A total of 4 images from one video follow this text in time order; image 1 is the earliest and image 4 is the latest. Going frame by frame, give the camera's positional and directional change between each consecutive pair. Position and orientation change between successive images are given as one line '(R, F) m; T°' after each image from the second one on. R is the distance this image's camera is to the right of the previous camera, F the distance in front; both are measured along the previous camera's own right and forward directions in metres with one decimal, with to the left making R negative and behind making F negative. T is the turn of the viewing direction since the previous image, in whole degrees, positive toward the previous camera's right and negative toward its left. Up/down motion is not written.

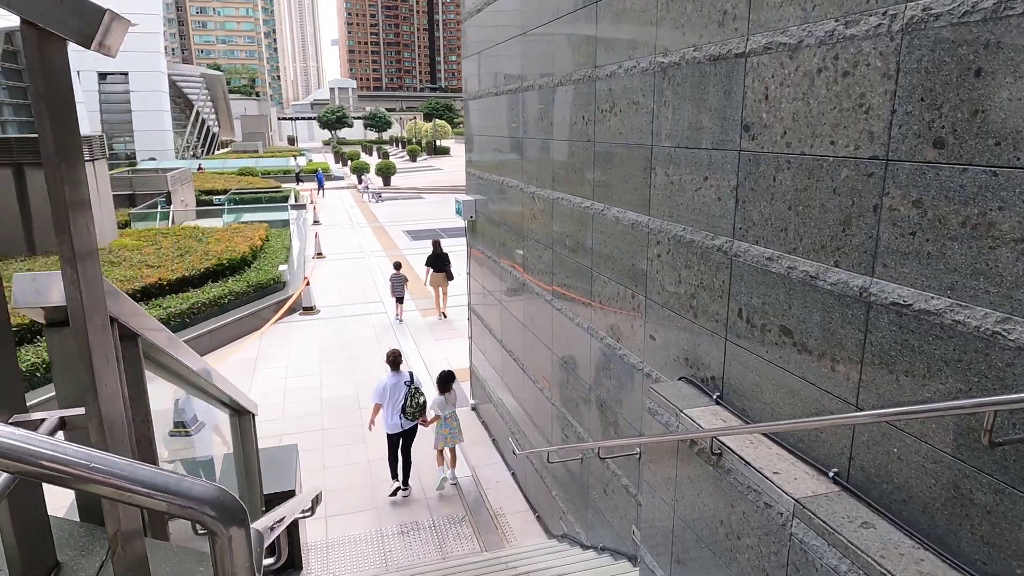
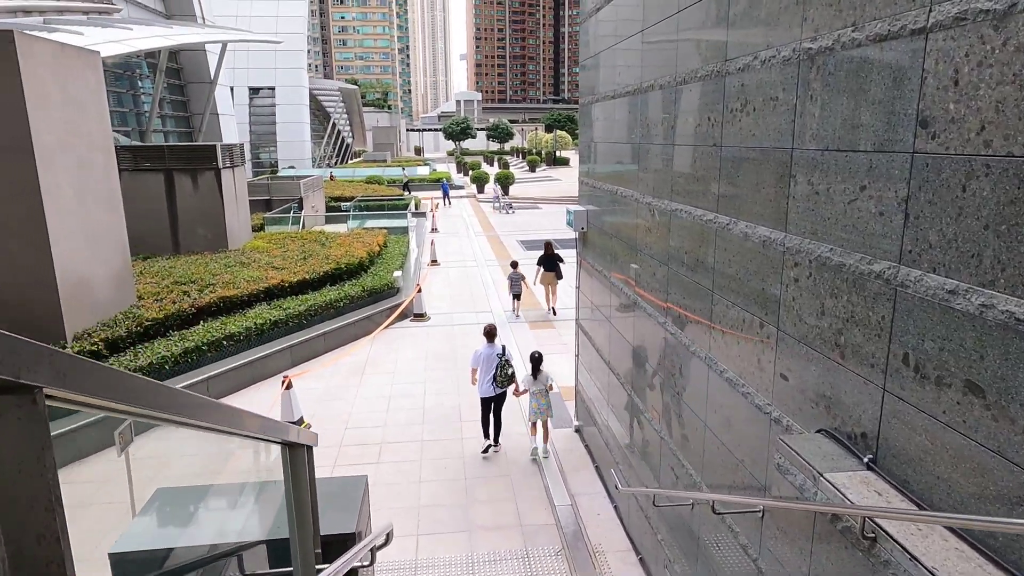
(0.0, +0.3) m; -10°
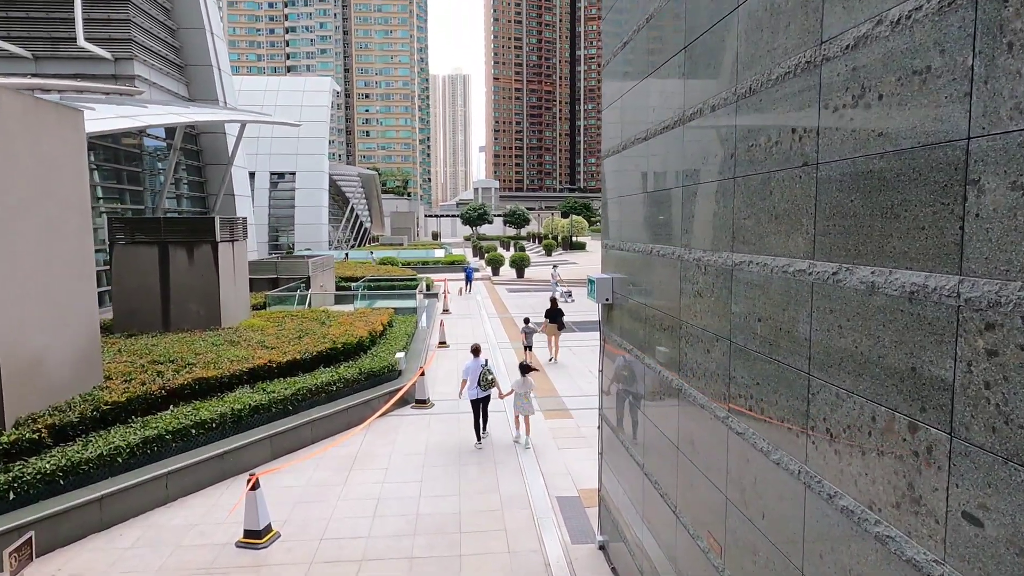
(0.0, +0.9) m; -1°
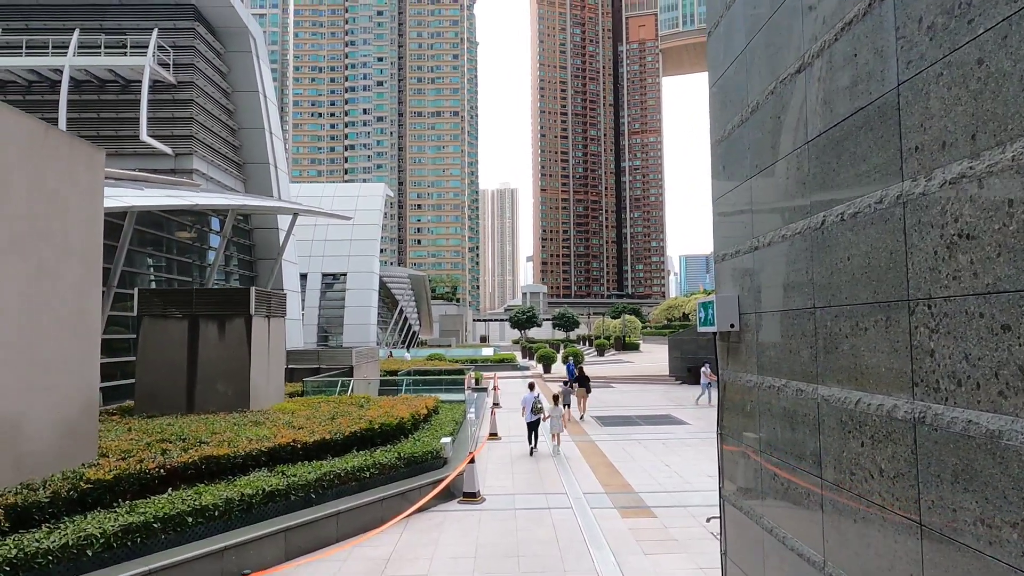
(-0.2, +1.2) m; -4°
